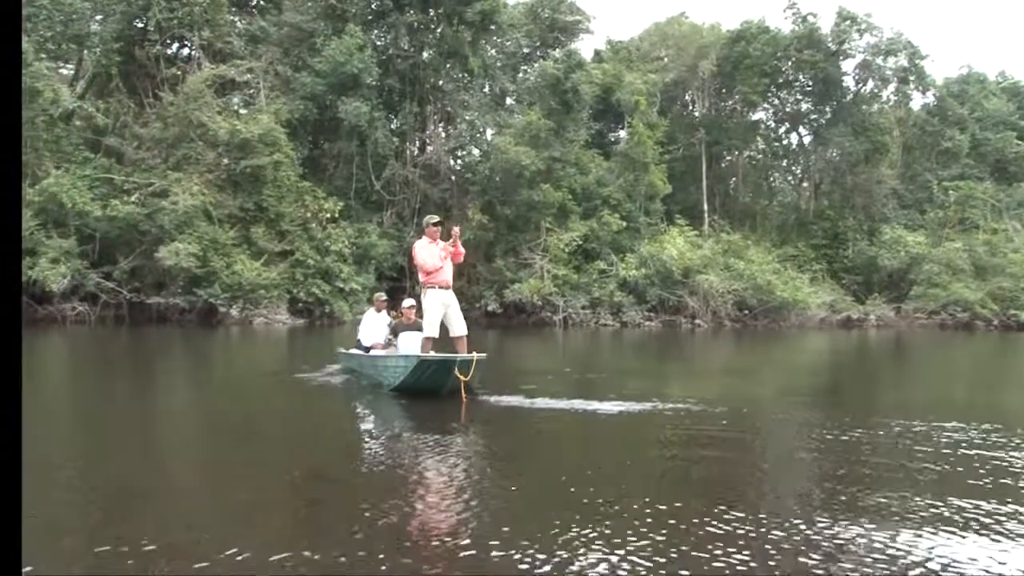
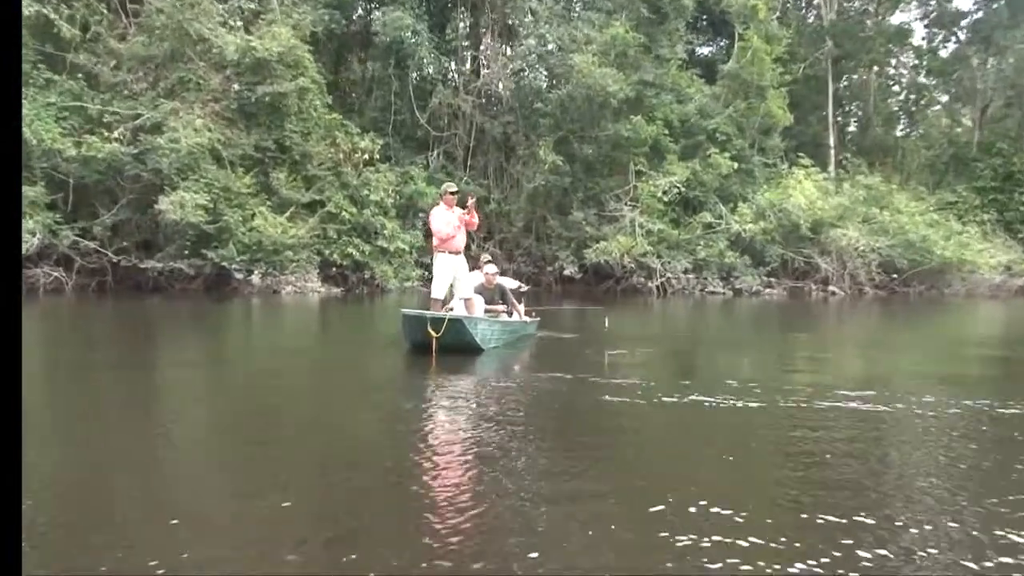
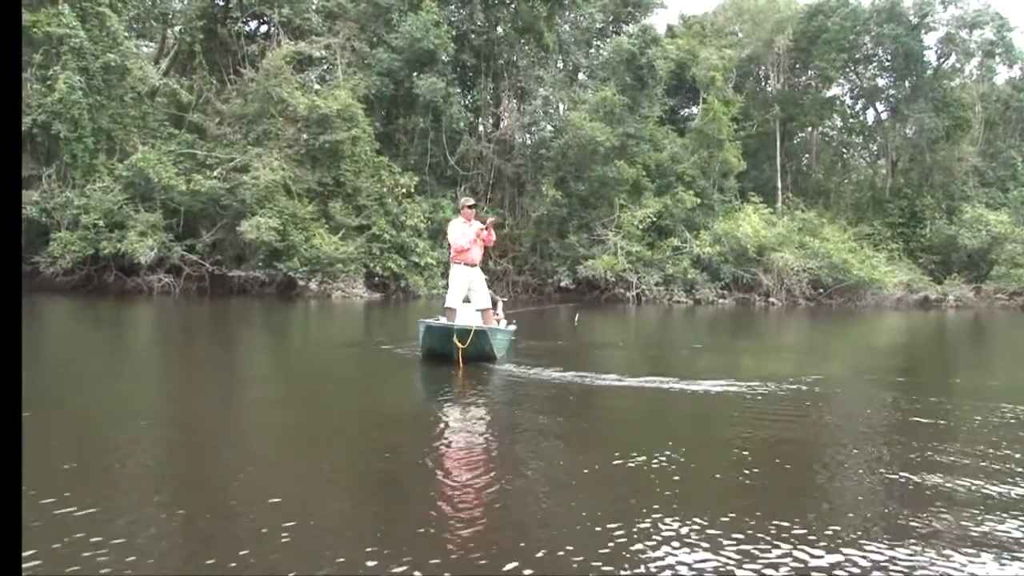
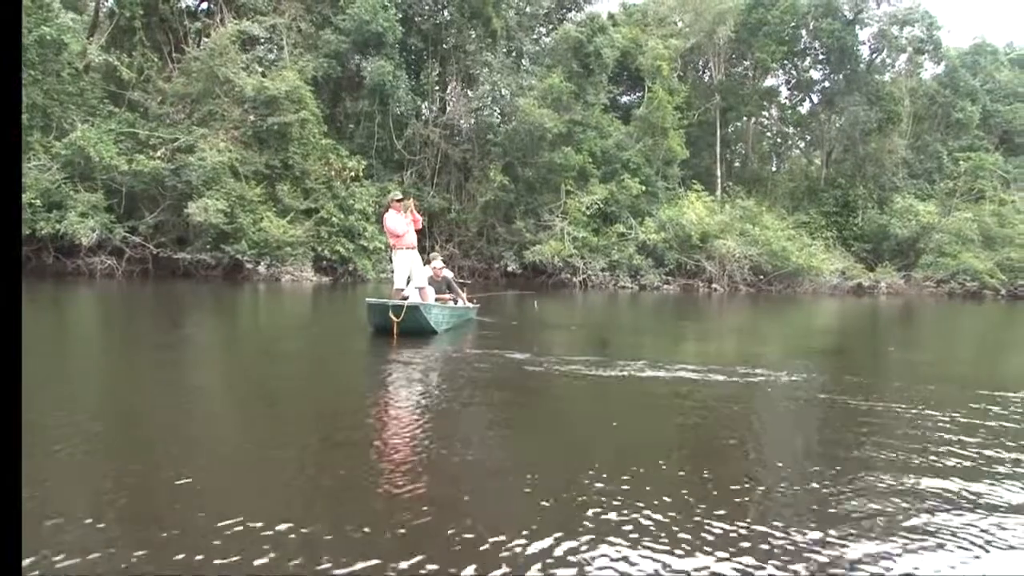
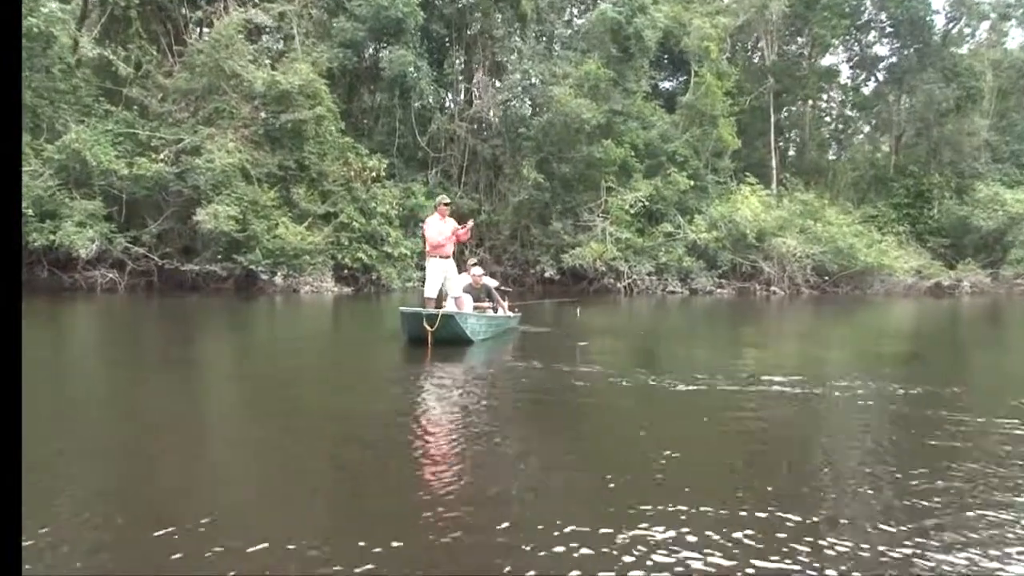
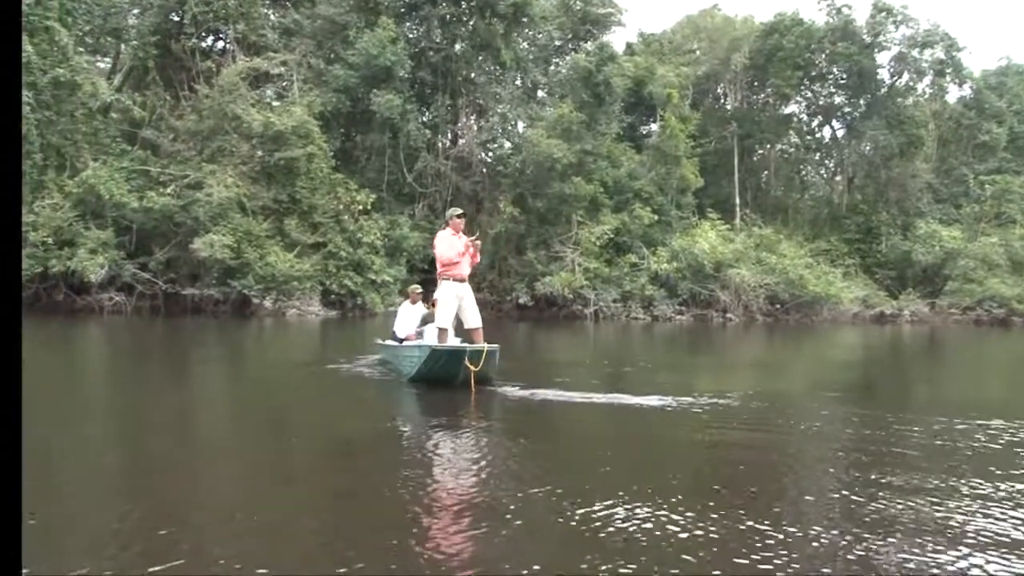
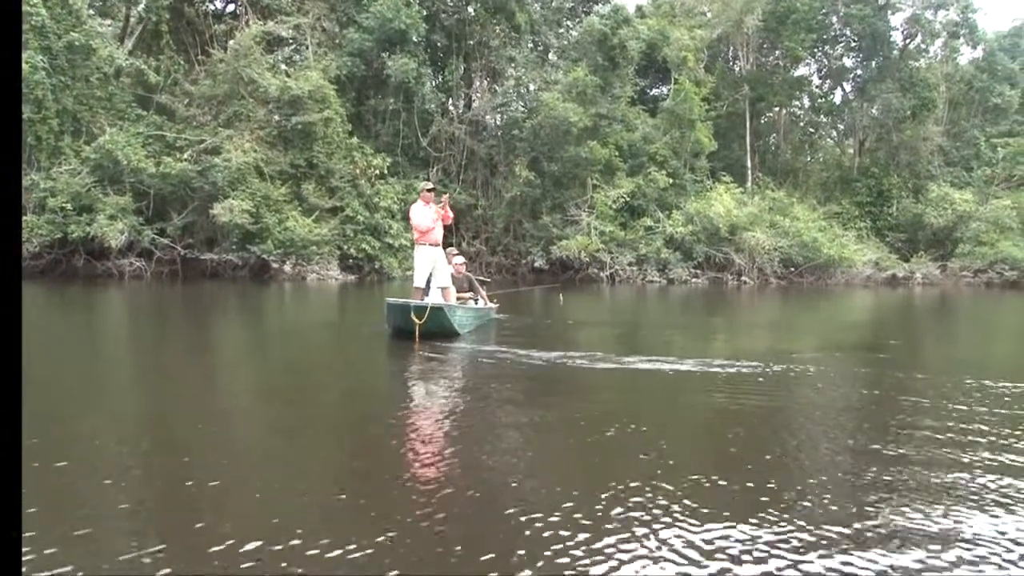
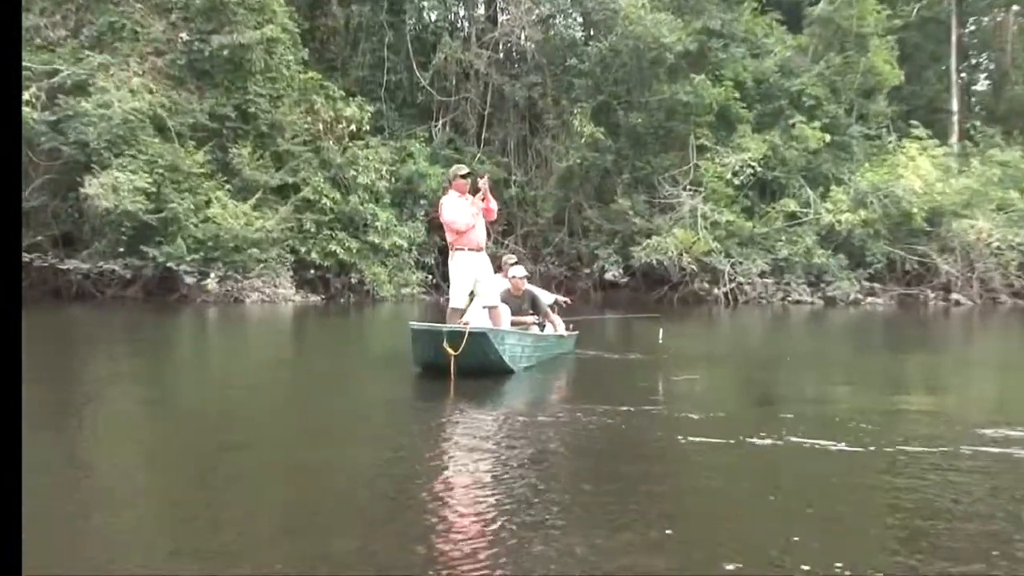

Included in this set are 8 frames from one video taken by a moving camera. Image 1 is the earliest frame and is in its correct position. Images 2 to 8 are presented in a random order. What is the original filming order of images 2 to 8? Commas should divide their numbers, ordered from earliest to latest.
6, 3, 7, 4, 5, 2, 8
